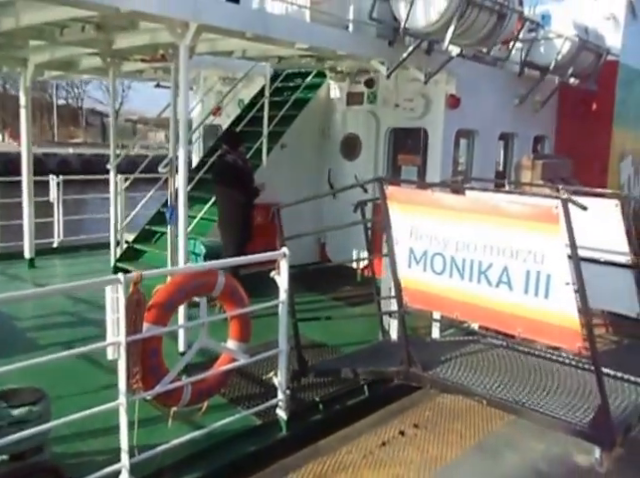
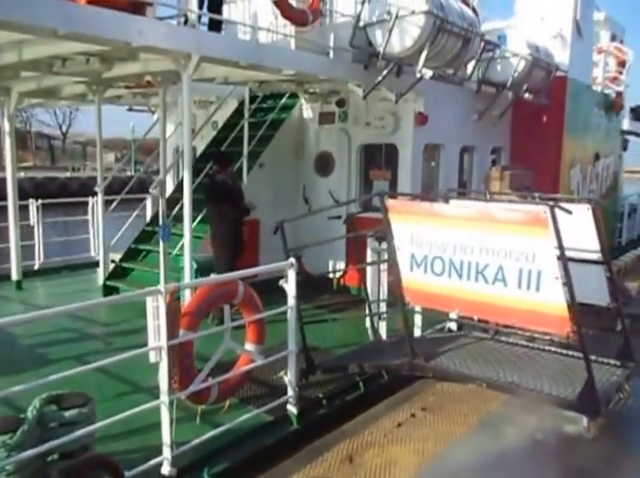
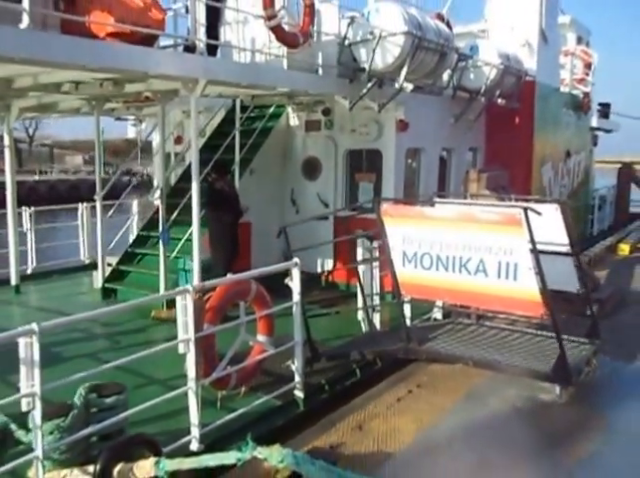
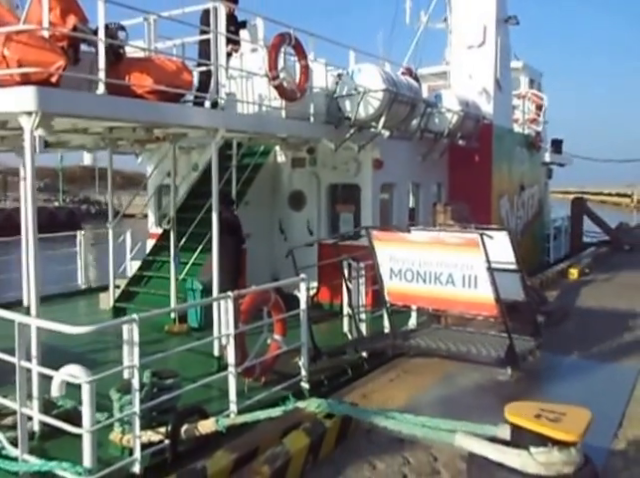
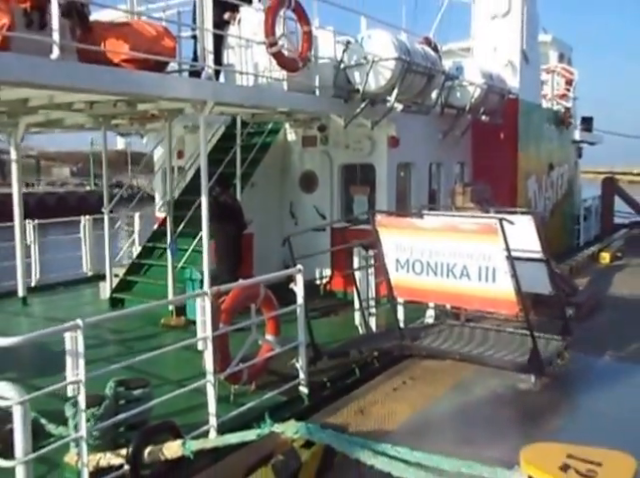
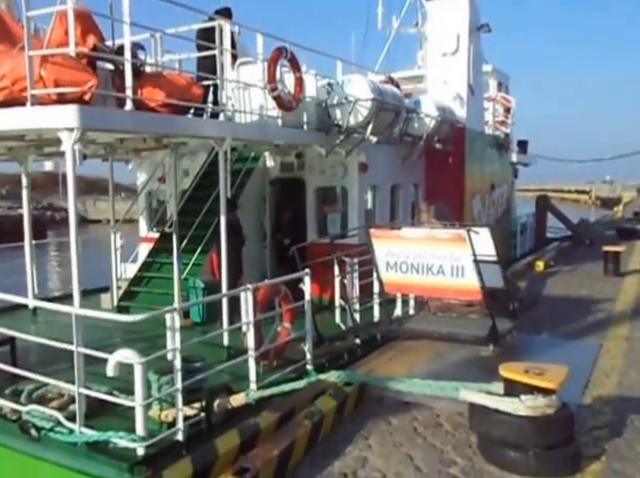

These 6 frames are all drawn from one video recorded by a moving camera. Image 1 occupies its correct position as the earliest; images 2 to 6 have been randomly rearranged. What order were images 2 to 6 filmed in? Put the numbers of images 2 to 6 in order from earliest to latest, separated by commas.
2, 3, 5, 4, 6
